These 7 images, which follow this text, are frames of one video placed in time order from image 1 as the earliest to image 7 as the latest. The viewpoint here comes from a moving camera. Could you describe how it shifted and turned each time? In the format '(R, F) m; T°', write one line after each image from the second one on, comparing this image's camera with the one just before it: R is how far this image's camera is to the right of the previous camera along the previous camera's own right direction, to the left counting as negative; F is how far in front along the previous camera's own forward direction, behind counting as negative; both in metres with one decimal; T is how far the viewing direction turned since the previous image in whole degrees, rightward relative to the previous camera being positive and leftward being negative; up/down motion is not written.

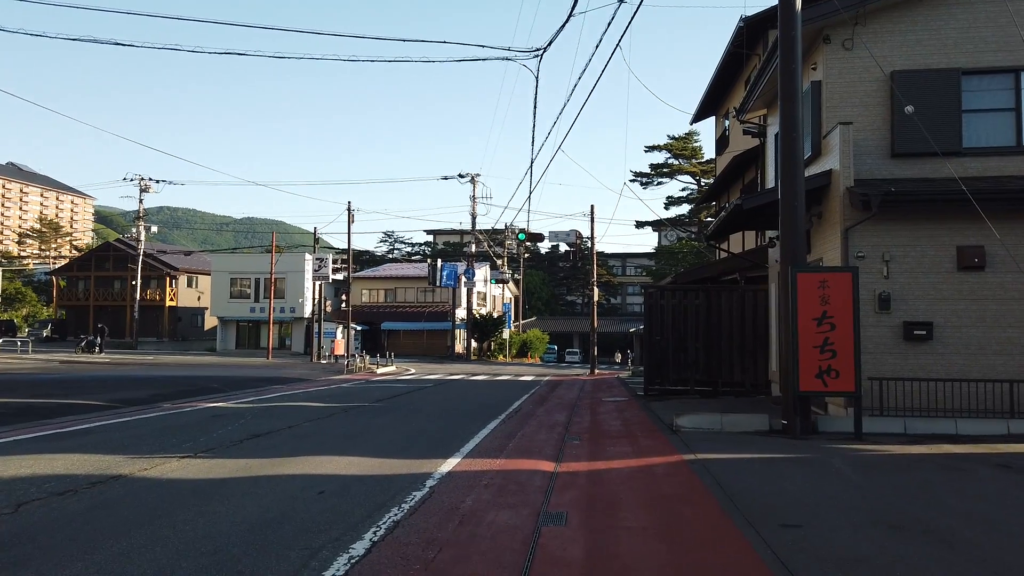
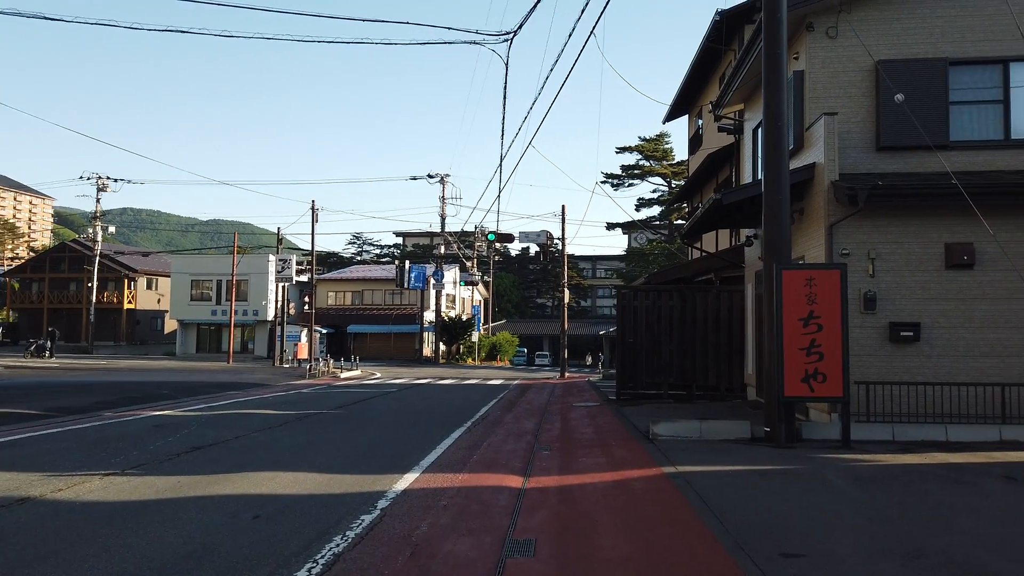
(+0.1, +0.8) m; +2°
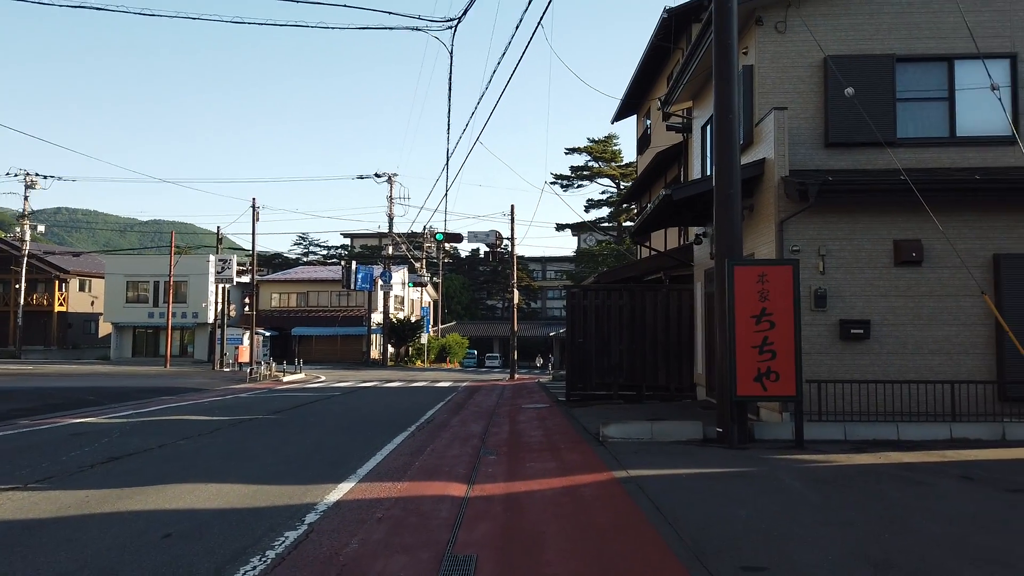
(+0.1, +0.5) m; +4°
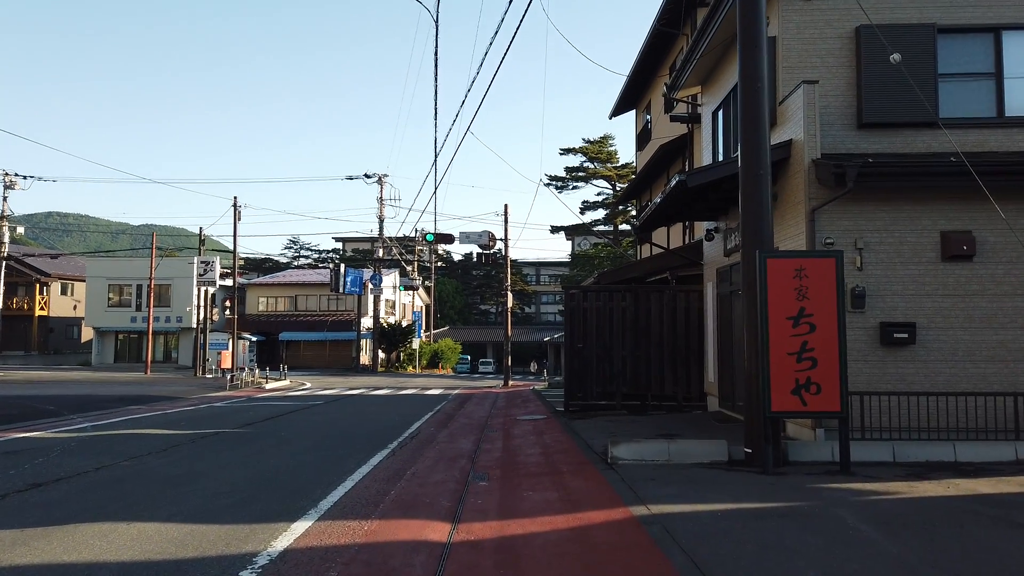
(0.0, +1.4) m; 0°
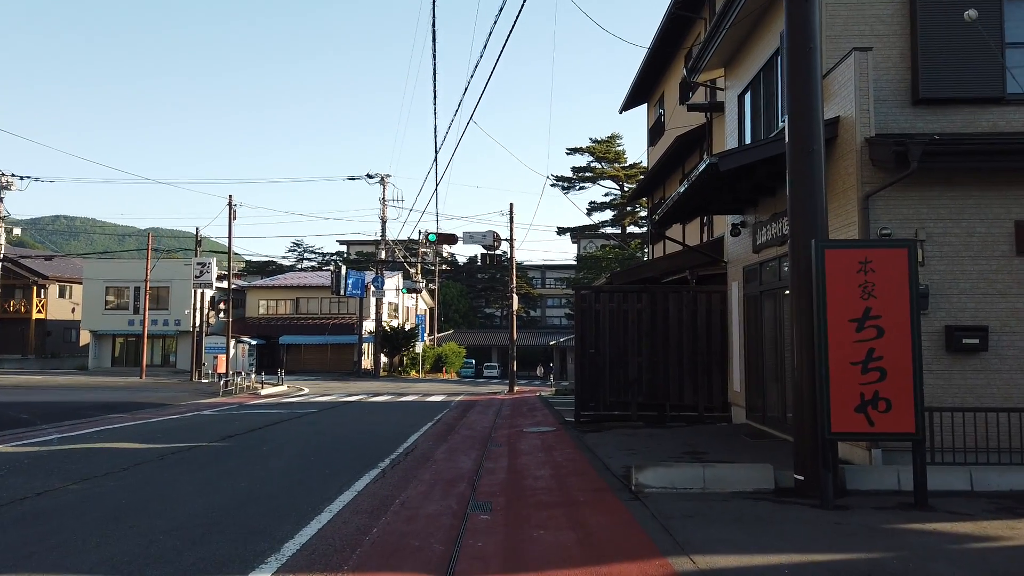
(0.0, +1.3) m; 0°
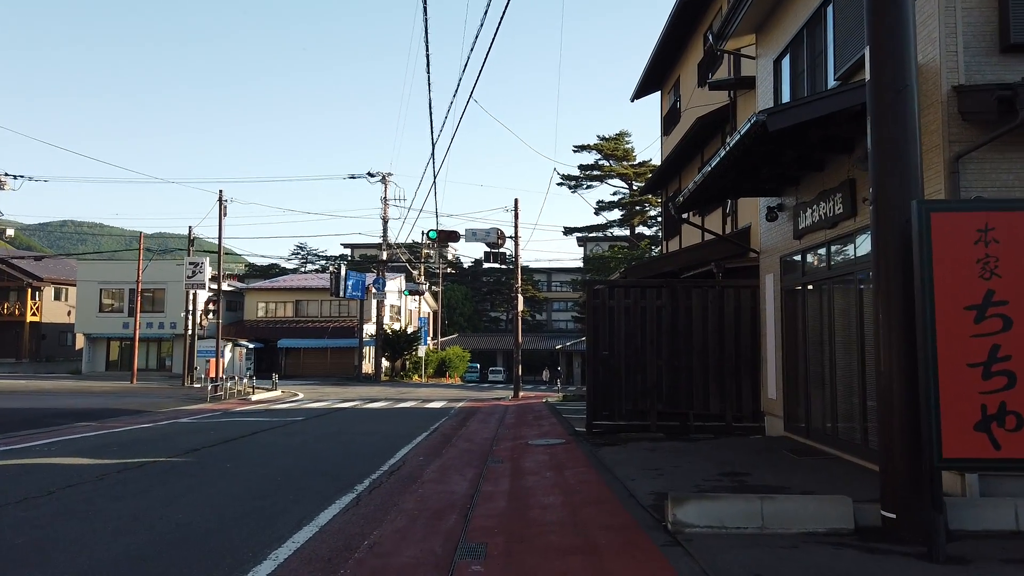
(0.0, +1.6) m; 0°
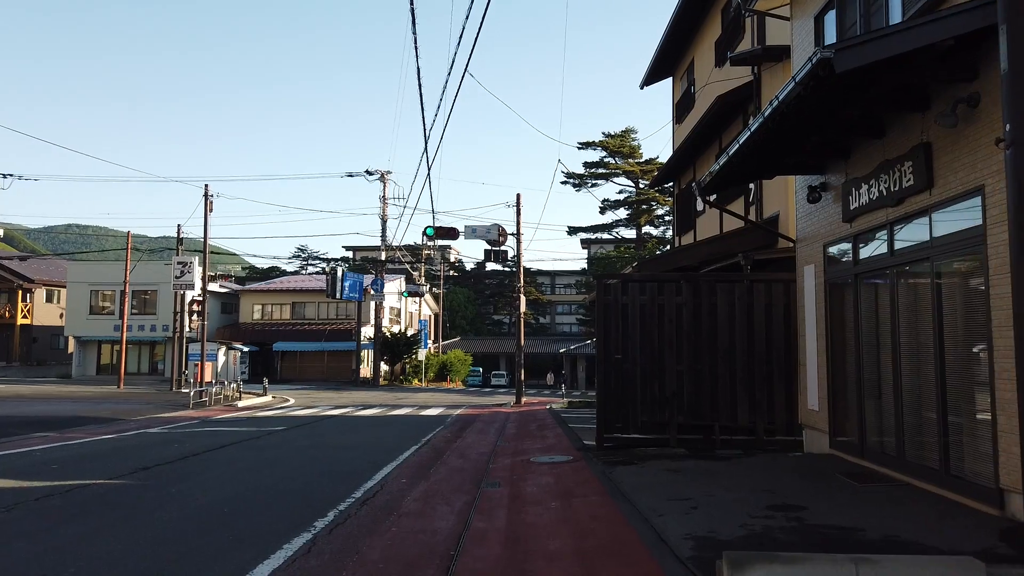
(+0.1, +1.6) m; 0°
